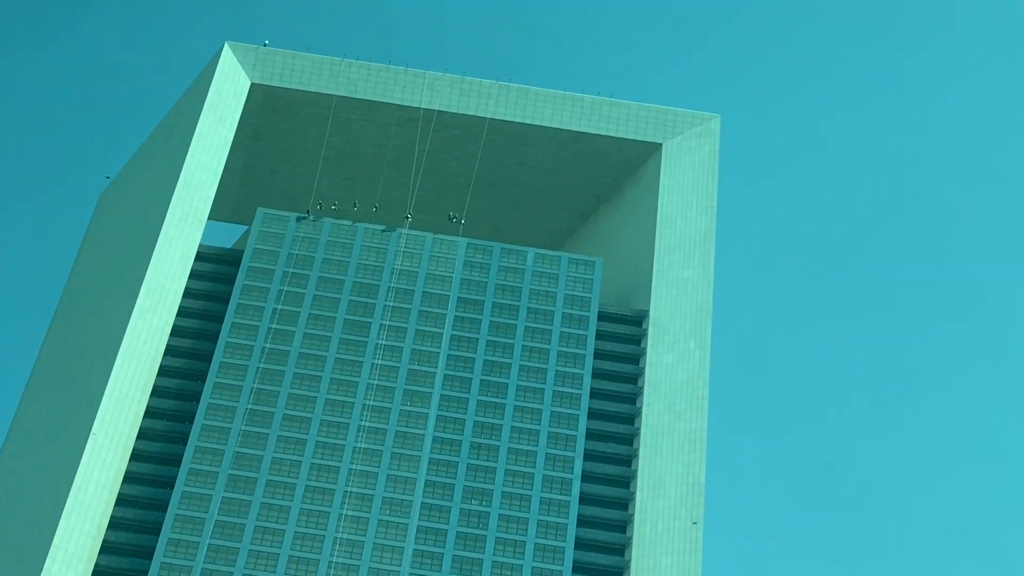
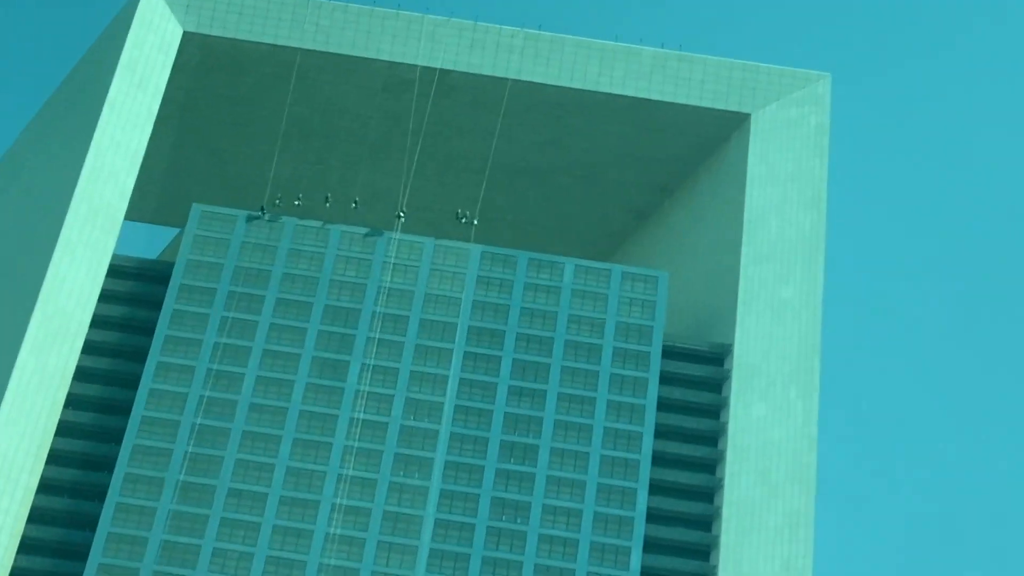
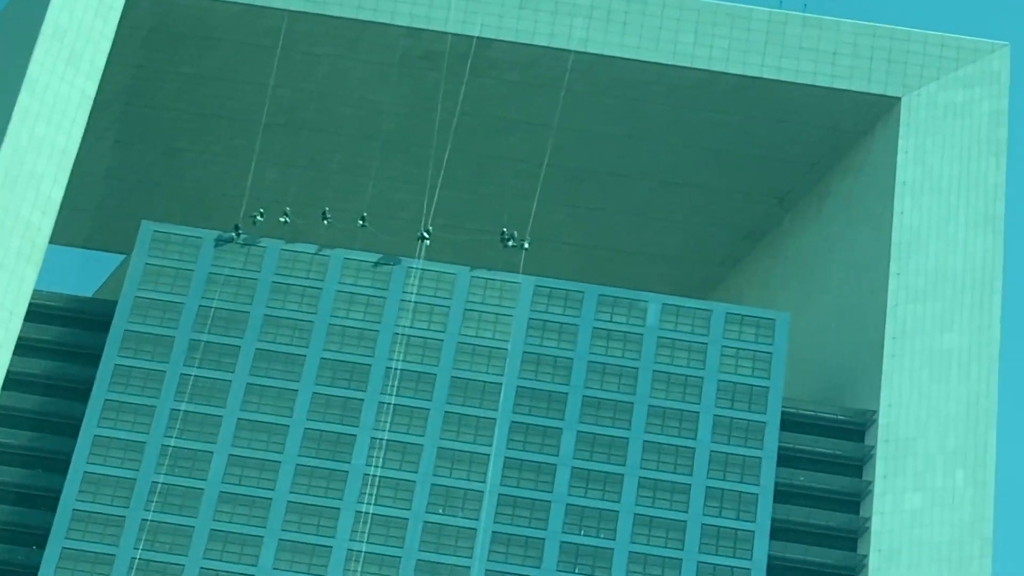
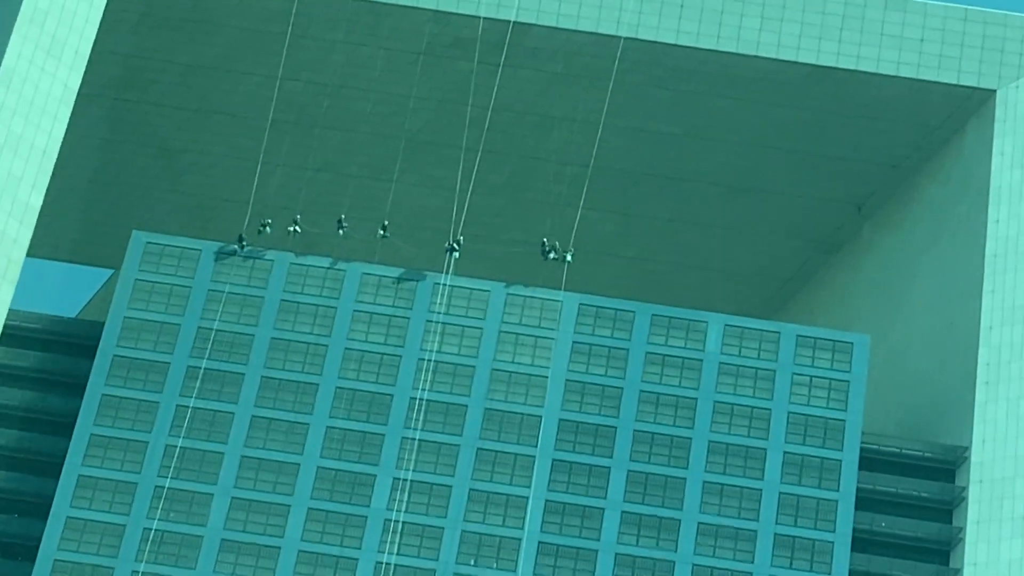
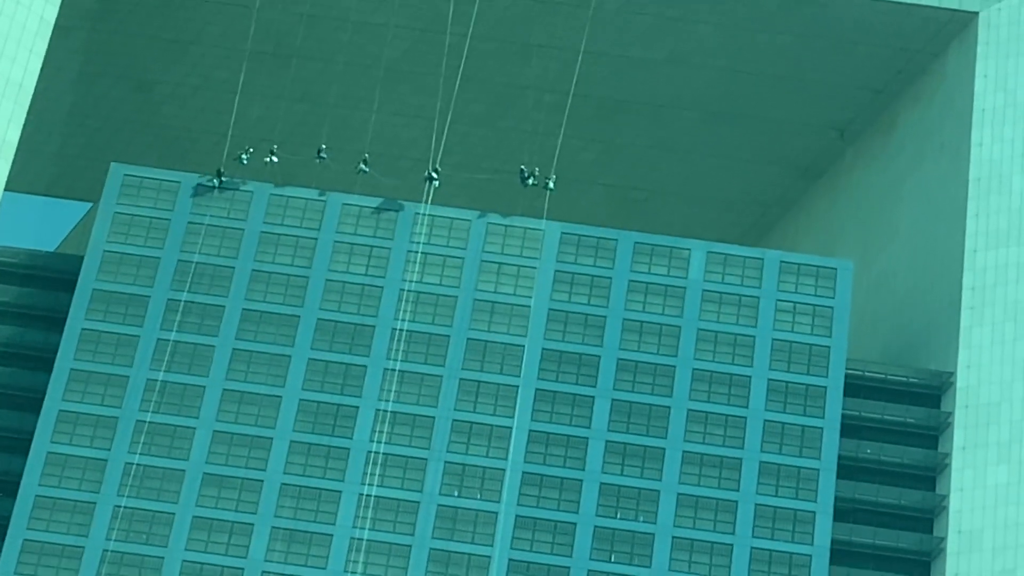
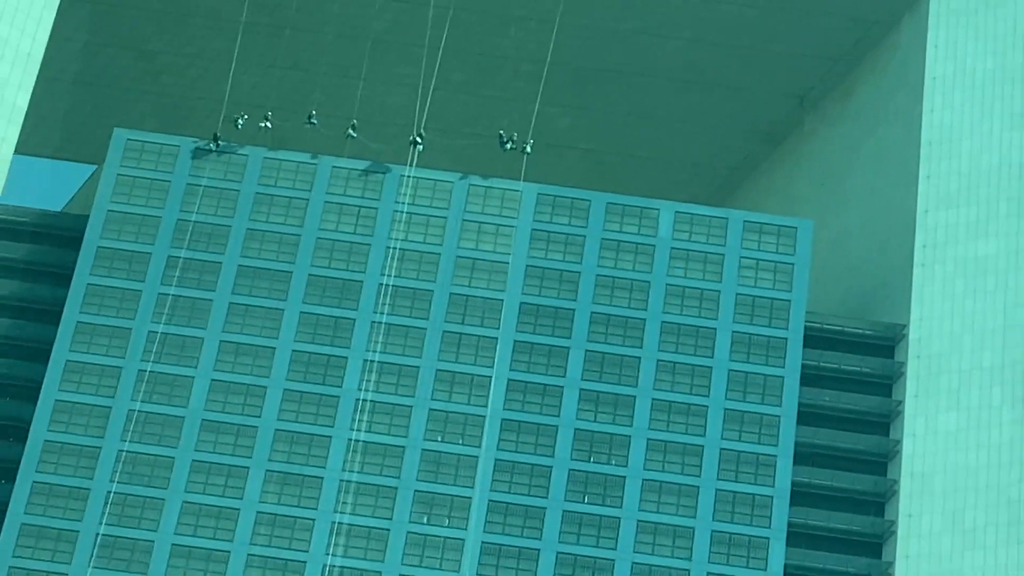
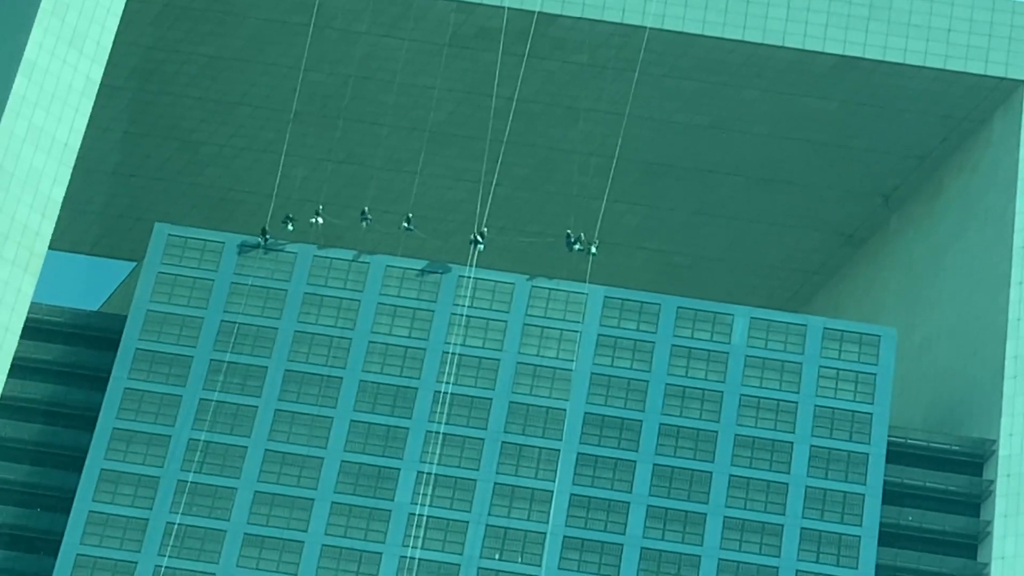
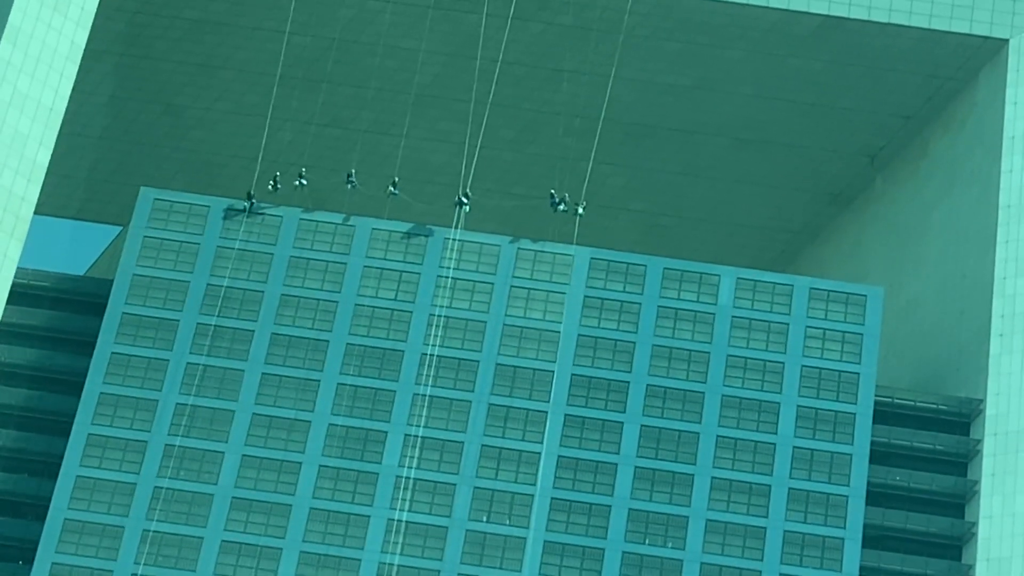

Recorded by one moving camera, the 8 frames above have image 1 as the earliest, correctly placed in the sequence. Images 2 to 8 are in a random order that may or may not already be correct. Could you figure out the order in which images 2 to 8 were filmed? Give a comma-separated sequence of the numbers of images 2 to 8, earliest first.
2, 3, 4, 7, 8, 5, 6
